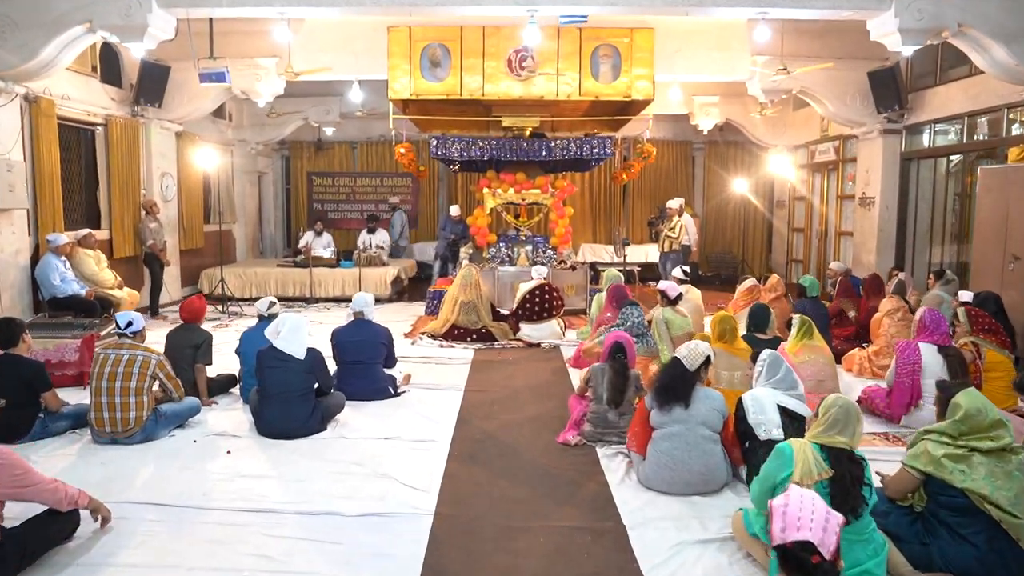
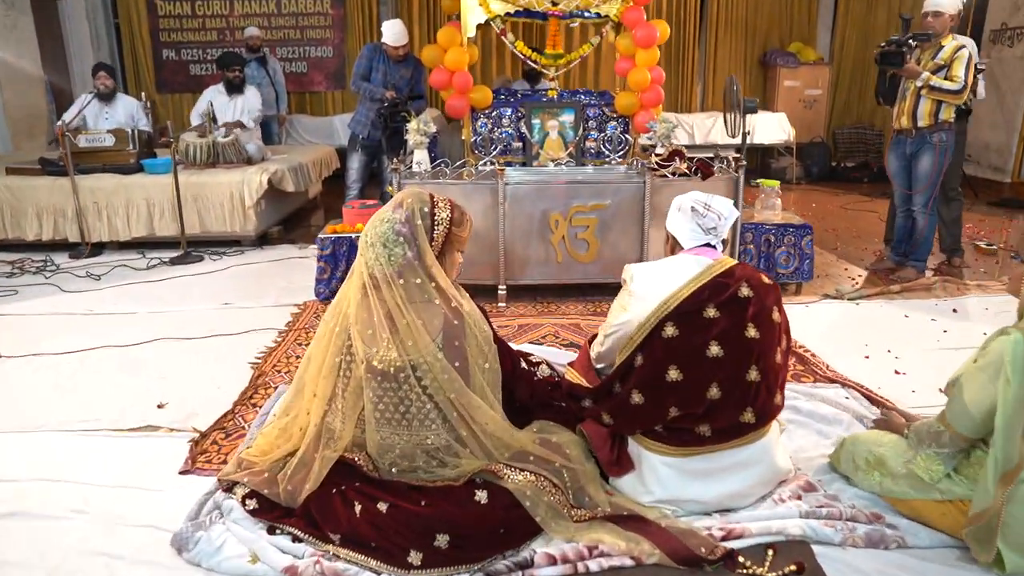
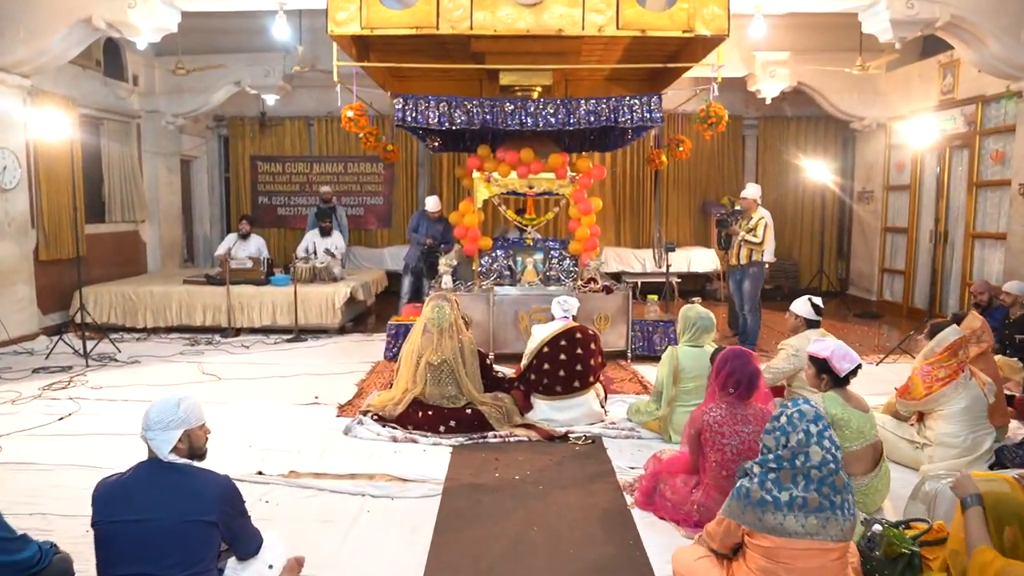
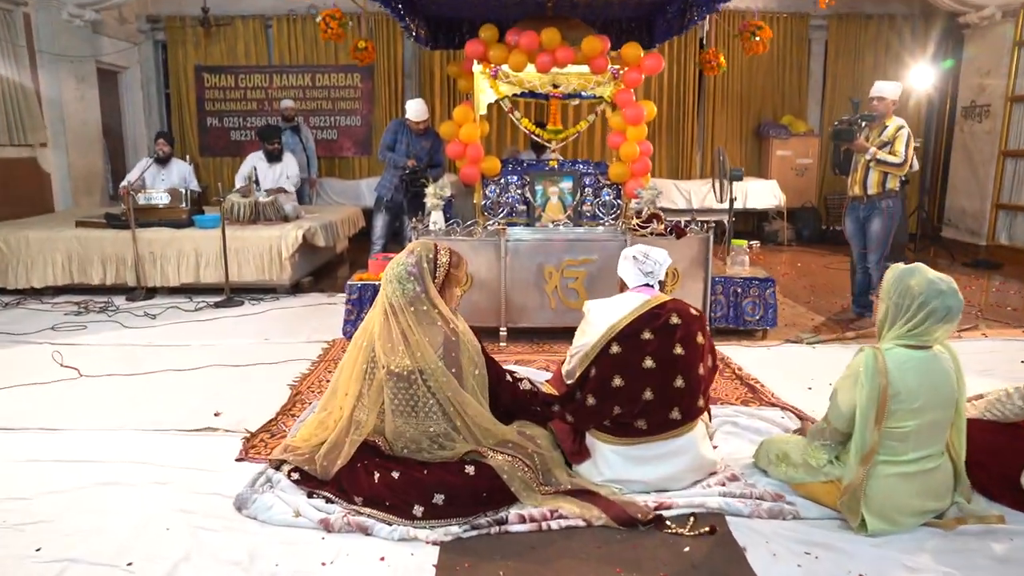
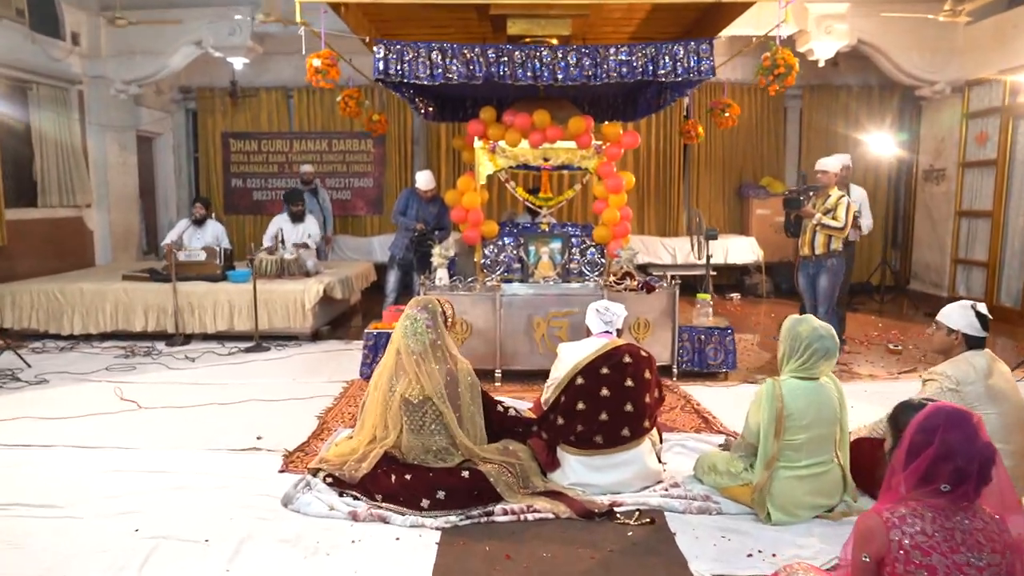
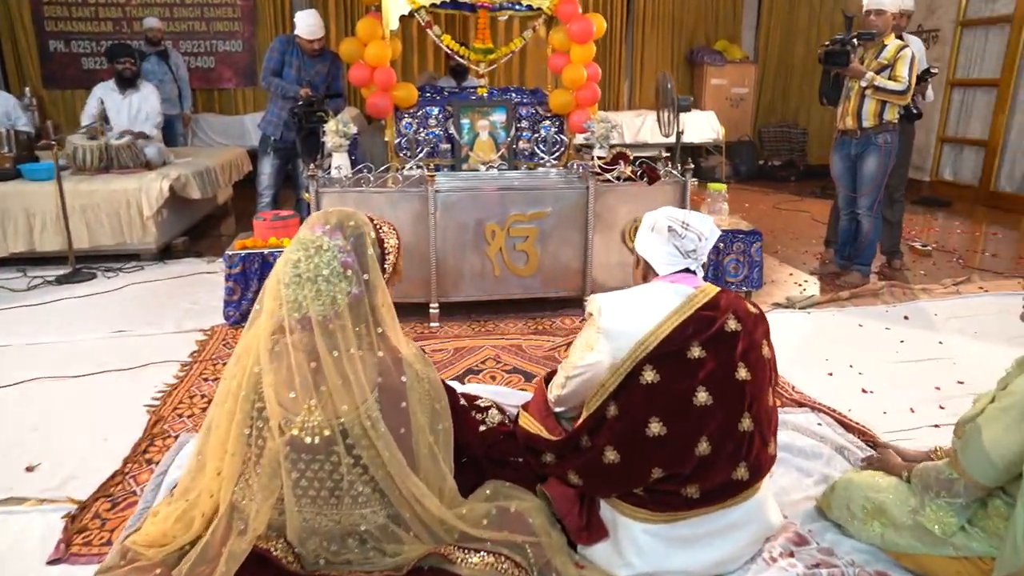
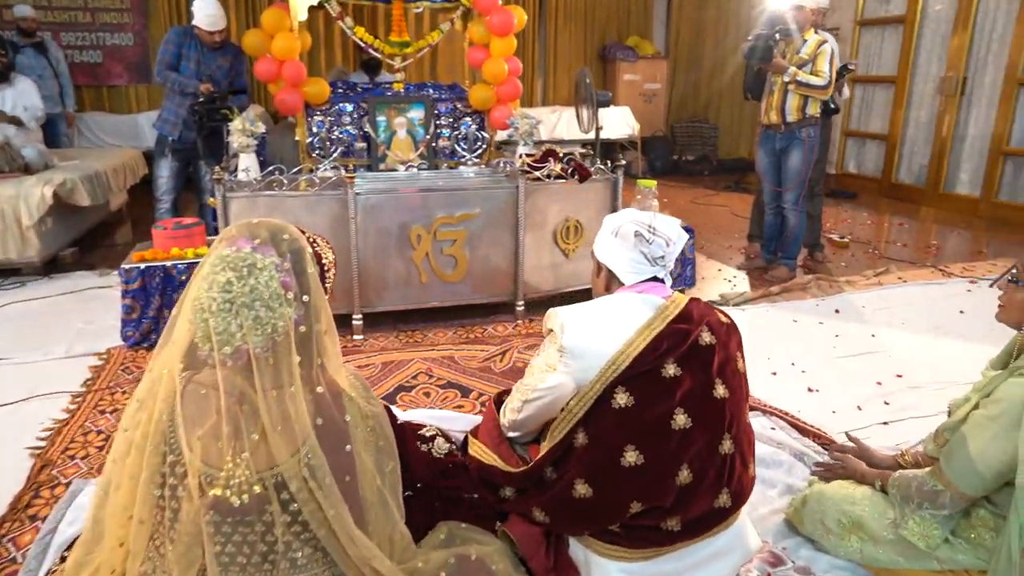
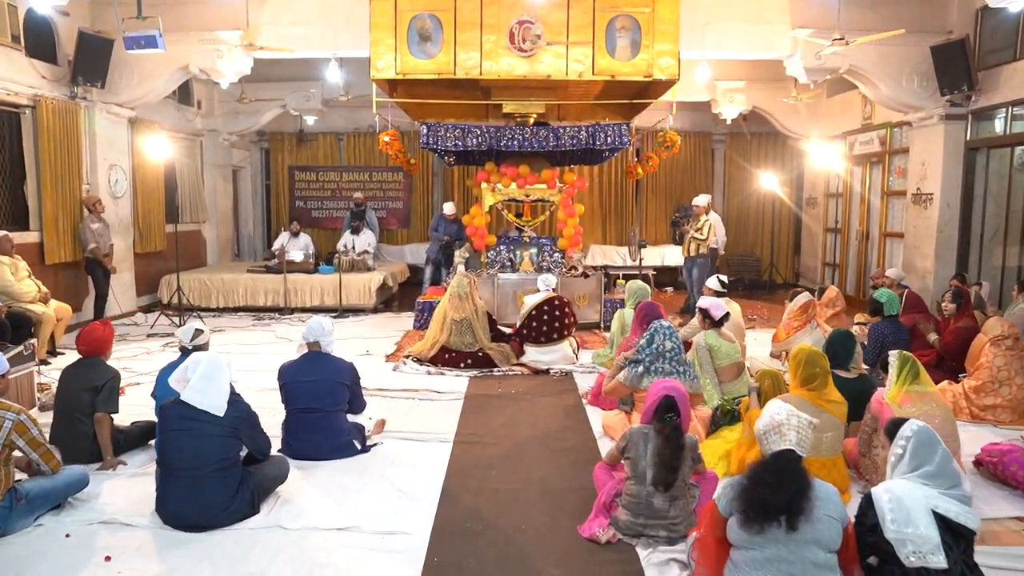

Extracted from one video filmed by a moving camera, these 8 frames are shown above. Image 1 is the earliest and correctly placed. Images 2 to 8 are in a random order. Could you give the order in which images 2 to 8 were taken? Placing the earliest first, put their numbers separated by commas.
8, 3, 5, 4, 2, 6, 7
